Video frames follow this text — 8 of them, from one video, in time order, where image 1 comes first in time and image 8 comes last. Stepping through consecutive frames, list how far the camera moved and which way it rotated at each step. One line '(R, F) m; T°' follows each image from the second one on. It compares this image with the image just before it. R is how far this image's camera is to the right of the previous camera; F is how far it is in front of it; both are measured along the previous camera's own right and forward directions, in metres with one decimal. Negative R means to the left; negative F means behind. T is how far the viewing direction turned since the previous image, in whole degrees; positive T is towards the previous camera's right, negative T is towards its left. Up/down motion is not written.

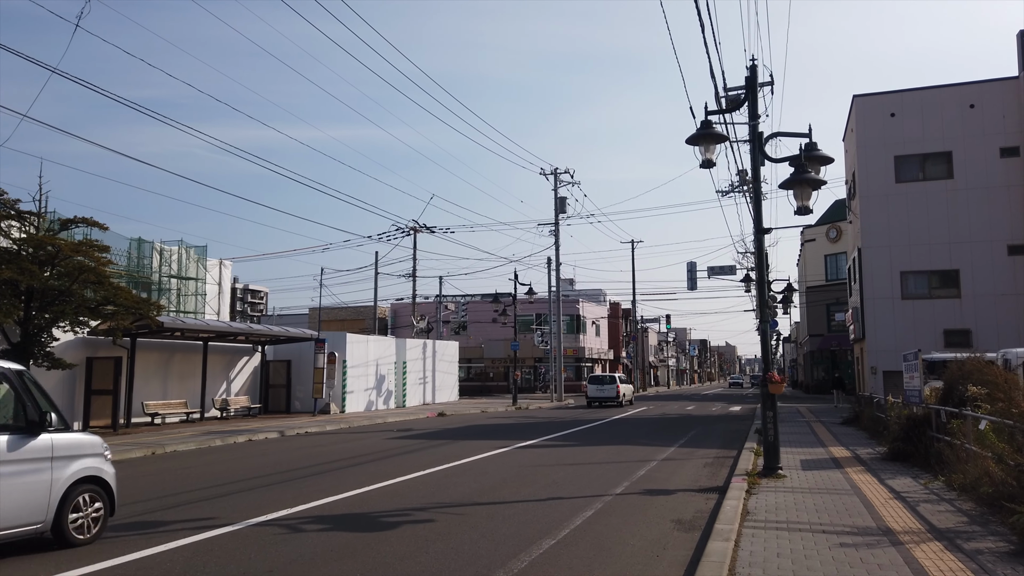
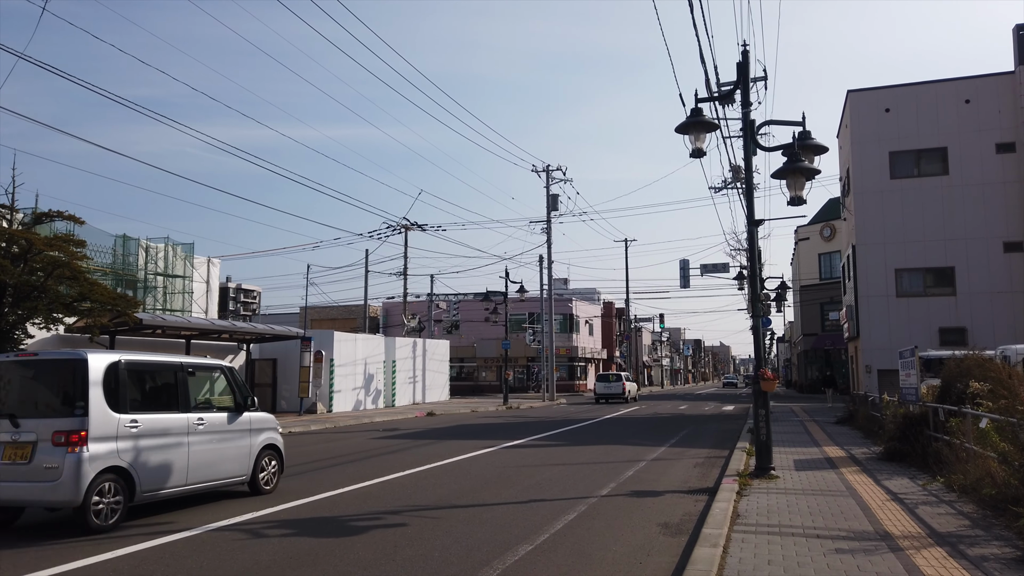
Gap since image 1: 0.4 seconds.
(+0.2, +0.5) m; 0°
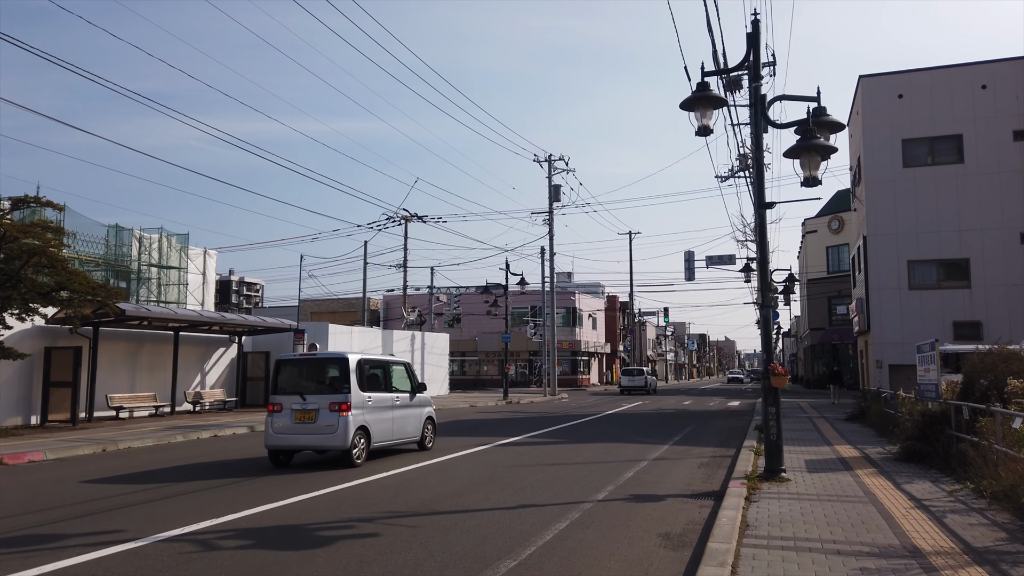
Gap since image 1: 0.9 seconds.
(+0.2, +0.9) m; 0°
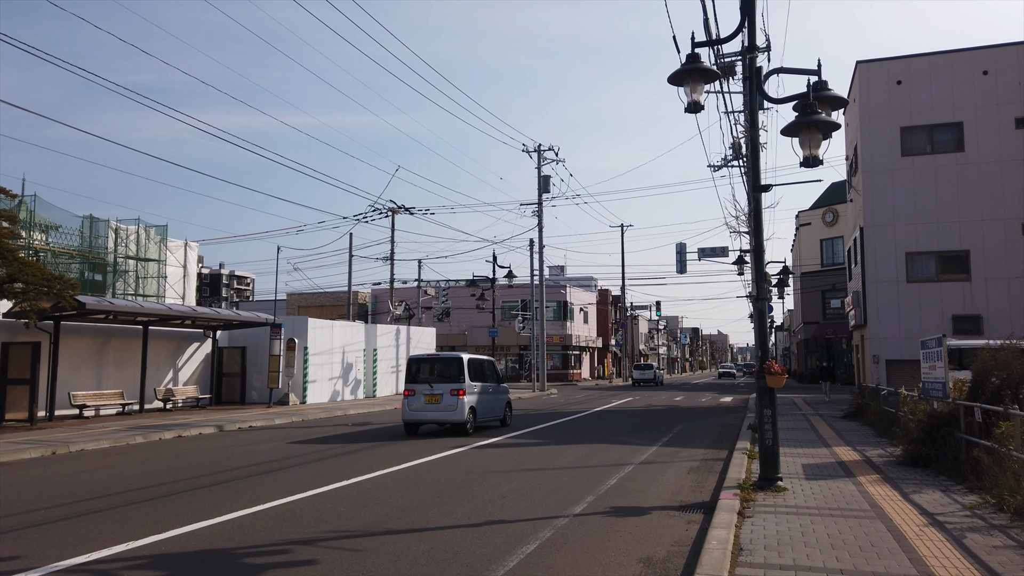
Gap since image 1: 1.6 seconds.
(+0.3, +1.0) m; 0°
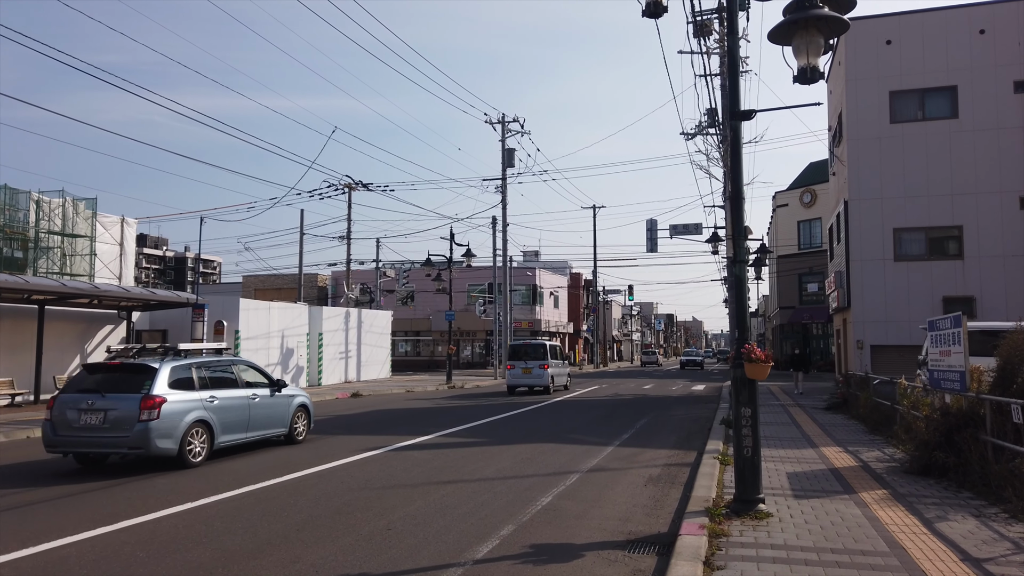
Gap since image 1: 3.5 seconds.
(+0.8, +2.6) m; +2°
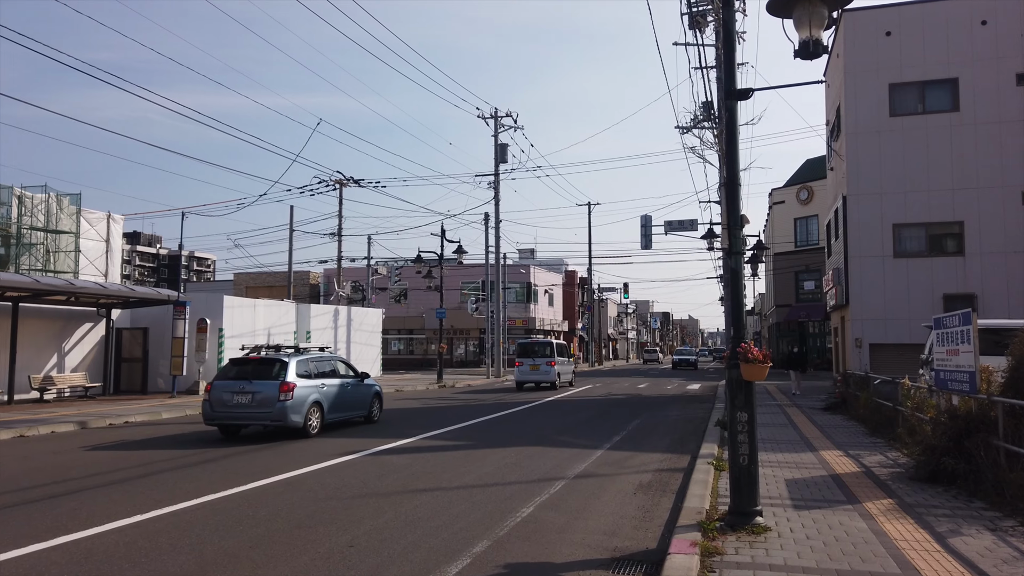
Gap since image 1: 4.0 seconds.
(+0.2, +0.6) m; 0°
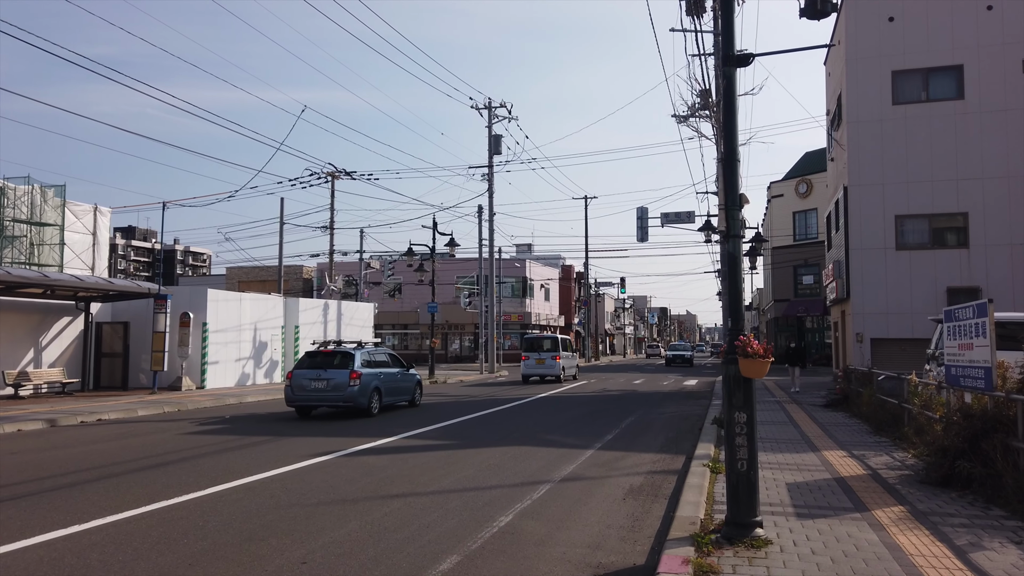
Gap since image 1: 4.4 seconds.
(+0.2, +0.7) m; 0°
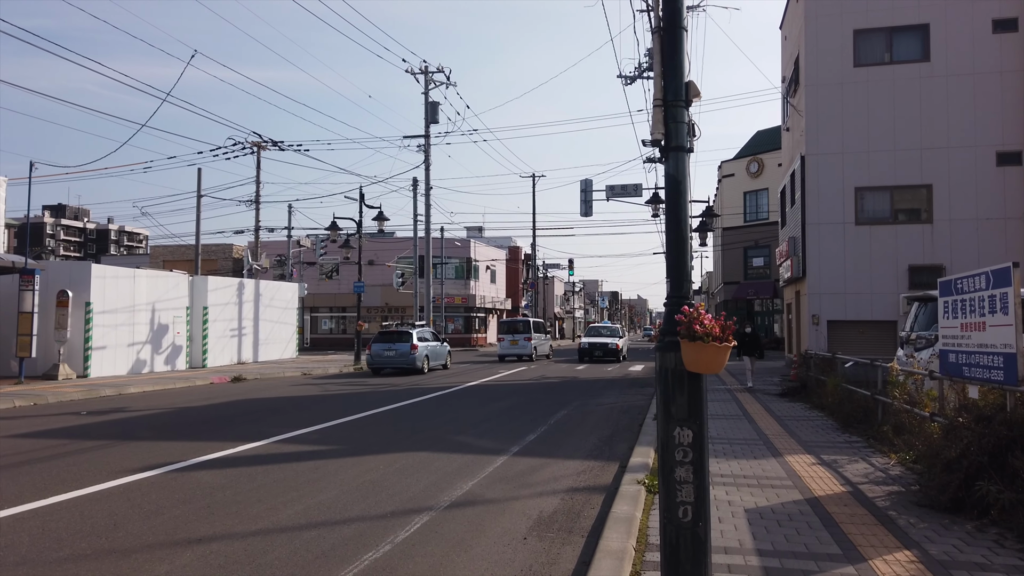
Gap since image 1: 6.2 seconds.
(+0.8, +2.4) m; +4°
